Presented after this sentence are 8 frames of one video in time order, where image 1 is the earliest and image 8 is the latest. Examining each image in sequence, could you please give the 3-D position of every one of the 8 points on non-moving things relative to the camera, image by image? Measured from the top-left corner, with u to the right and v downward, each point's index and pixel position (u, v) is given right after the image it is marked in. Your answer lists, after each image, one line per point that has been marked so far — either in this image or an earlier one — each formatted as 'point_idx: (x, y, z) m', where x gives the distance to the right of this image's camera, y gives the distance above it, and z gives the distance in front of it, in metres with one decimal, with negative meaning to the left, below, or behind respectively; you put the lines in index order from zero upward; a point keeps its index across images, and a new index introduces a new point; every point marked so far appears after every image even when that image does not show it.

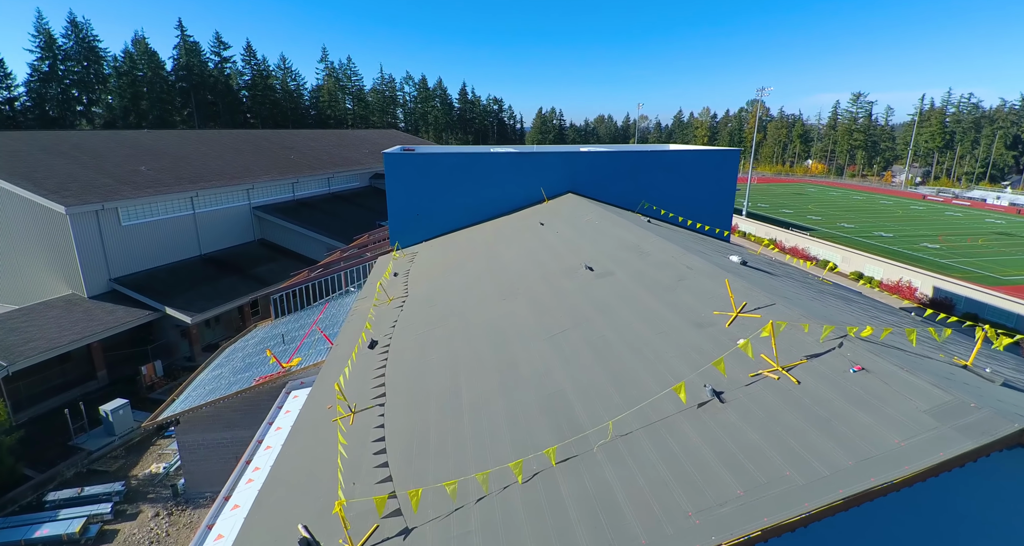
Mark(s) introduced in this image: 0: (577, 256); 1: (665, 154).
0: (+1.1, +0.3, +7.5) m
1: (+4.8, +3.7, +13.1) m
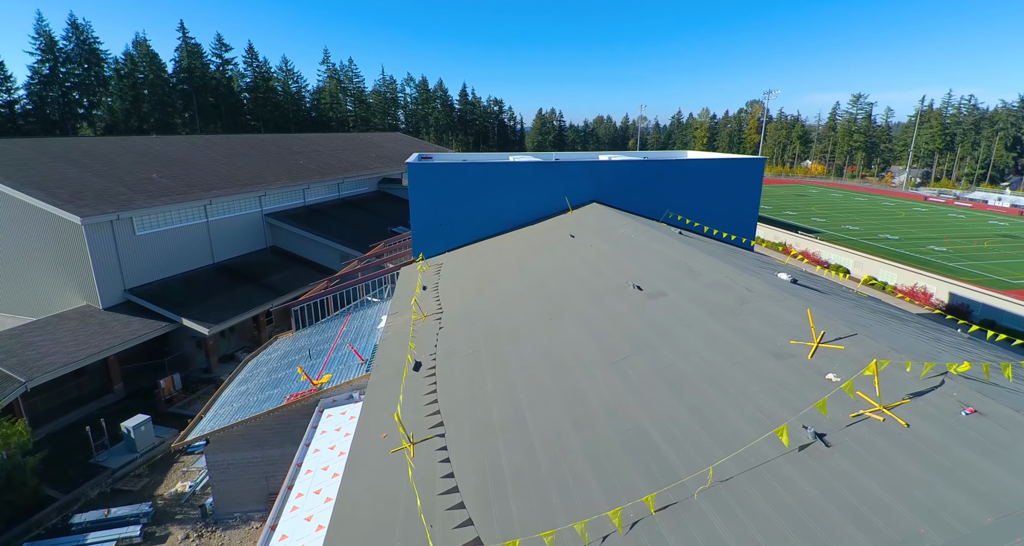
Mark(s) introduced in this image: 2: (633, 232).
0: (+1.9, 0.0, +7.4) m
1: (+5.5, +3.4, +13.0) m
2: (+2.6, +0.9, +9.4) m
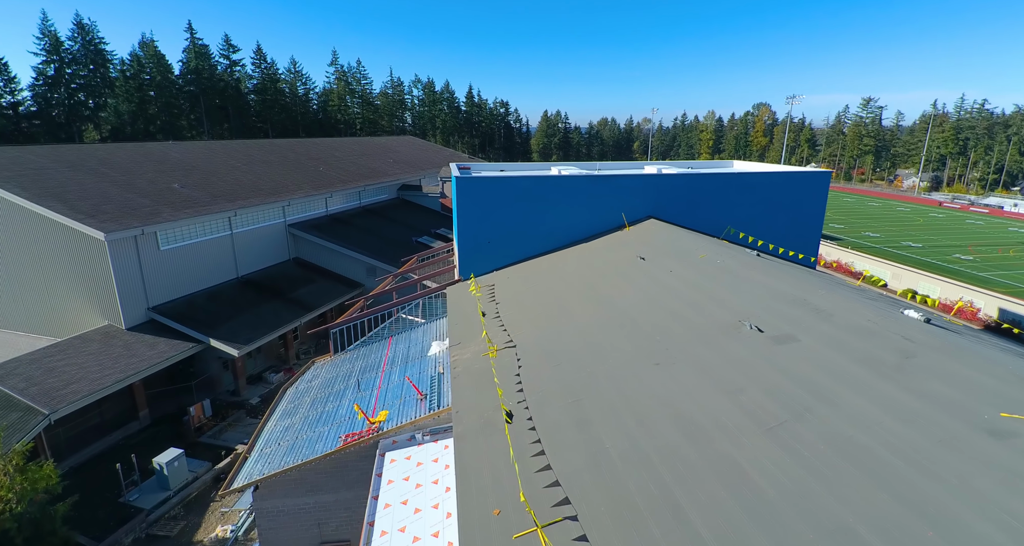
0: (+3.3, -0.5, +6.6) m
1: (+7.0, +2.8, +12.3) m
2: (+4.0, +0.3, +8.7) m
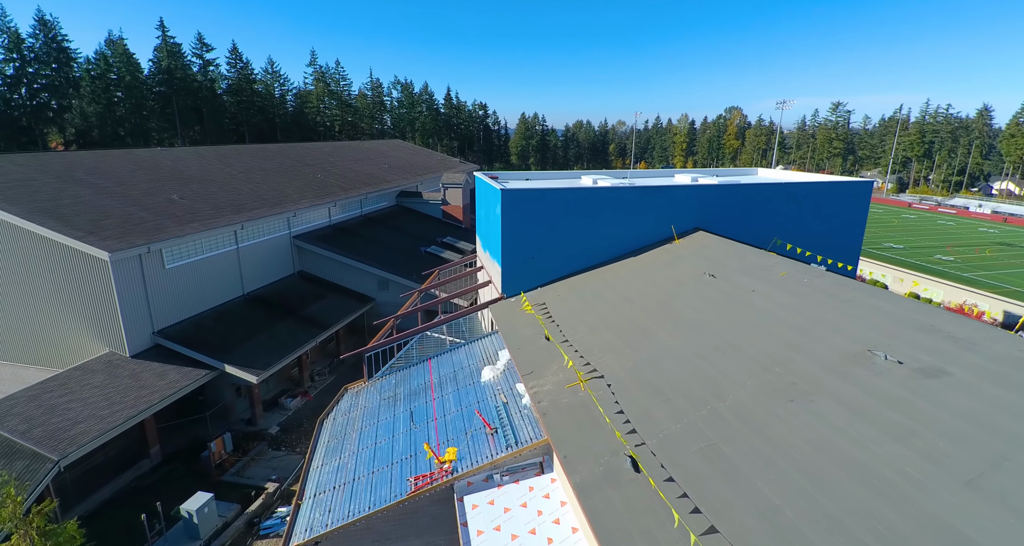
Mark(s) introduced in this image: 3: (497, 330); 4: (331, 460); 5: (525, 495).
0: (+4.8, -0.9, +6.3) m
1: (+8.1, +2.5, +12.1) m
2: (+5.4, 0.0, +8.3) m
3: (-0.4, -1.6, +12.3) m
4: (-3.7, -3.9, +9.0) m
5: (+0.2, -3.6, +7.0) m
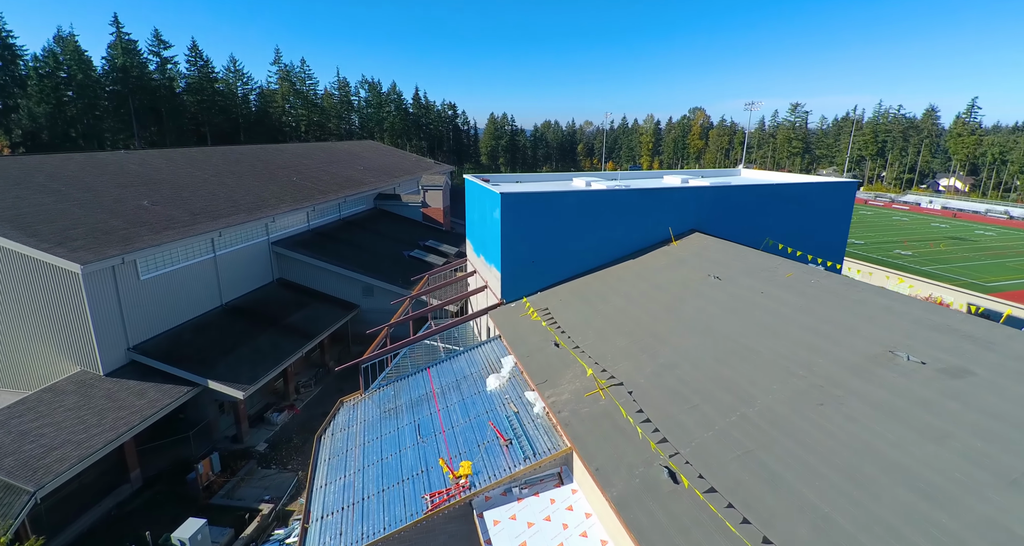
0: (+5.2, -0.9, +6.4) m
1: (+8.0, +2.5, +12.4) m
2: (+5.6, 0.0, +8.5) m
3: (-0.4, -1.7, +12.0) m
4: (-3.5, -4.1, +8.6) m
5: (+0.5, -3.7, +6.8) m
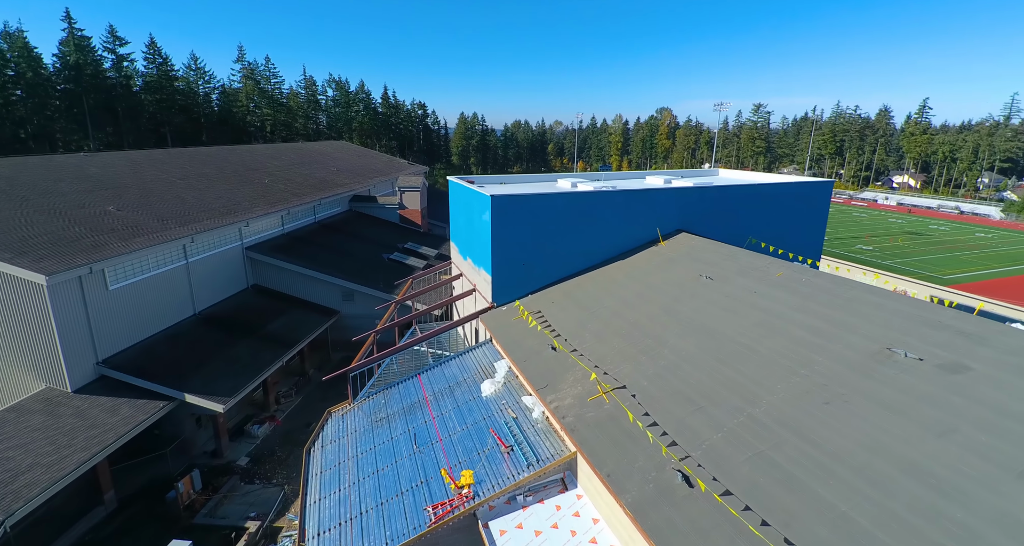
0: (+5.2, -0.9, +6.5) m
1: (+7.6, +2.6, +12.7) m
2: (+5.6, 0.0, +8.7) m
3: (-0.6, -1.8, +11.9) m
4: (-3.5, -4.2, +8.2) m
5: (+0.6, -3.8, +6.7) m
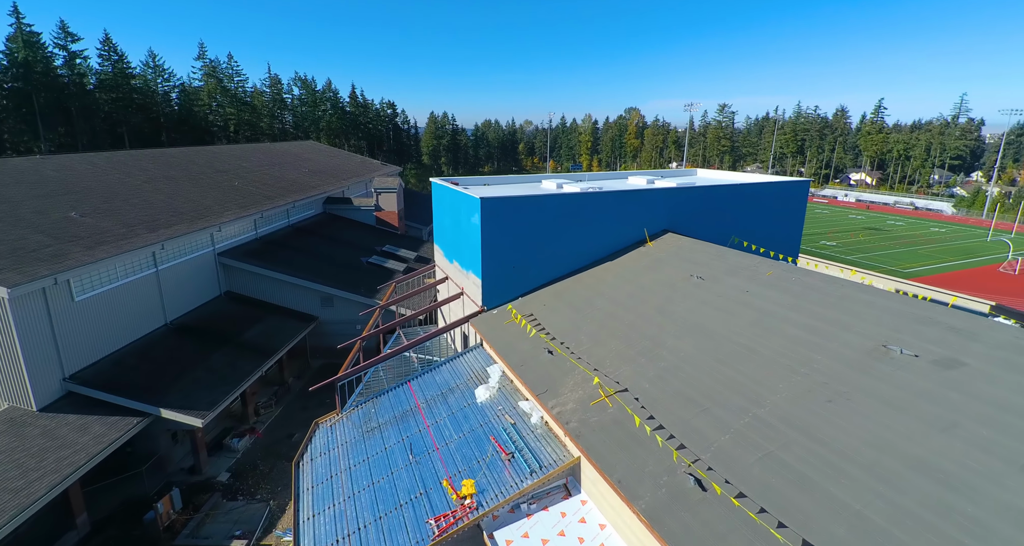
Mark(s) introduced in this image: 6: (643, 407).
0: (+5.3, -0.9, +6.7) m
1: (+7.3, +2.6, +13.1) m
2: (+5.4, 0.0, +8.9) m
3: (-0.9, -1.9, +11.7) m
4: (-3.5, -4.4, +7.9) m
5: (+0.7, -3.9, +6.7) m
6: (+2.0, -2.1, +6.5) m
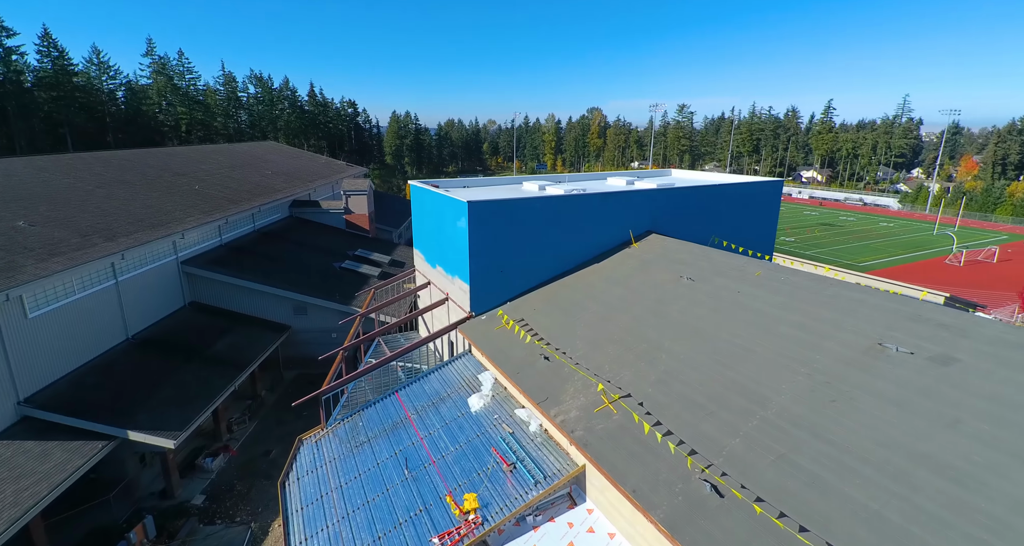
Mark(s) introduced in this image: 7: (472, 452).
0: (+5.3, -0.9, +7.0) m
1: (+6.7, +2.7, +13.5) m
2: (+5.3, +0.1, +9.2) m
3: (-1.2, -2.0, +11.6) m
4: (-3.4, -4.5, +7.6) m
5: (+0.8, -4.0, +6.6) m
6: (+2.1, -2.1, +6.6) m
7: (-0.8, -3.3, +8.2) m
